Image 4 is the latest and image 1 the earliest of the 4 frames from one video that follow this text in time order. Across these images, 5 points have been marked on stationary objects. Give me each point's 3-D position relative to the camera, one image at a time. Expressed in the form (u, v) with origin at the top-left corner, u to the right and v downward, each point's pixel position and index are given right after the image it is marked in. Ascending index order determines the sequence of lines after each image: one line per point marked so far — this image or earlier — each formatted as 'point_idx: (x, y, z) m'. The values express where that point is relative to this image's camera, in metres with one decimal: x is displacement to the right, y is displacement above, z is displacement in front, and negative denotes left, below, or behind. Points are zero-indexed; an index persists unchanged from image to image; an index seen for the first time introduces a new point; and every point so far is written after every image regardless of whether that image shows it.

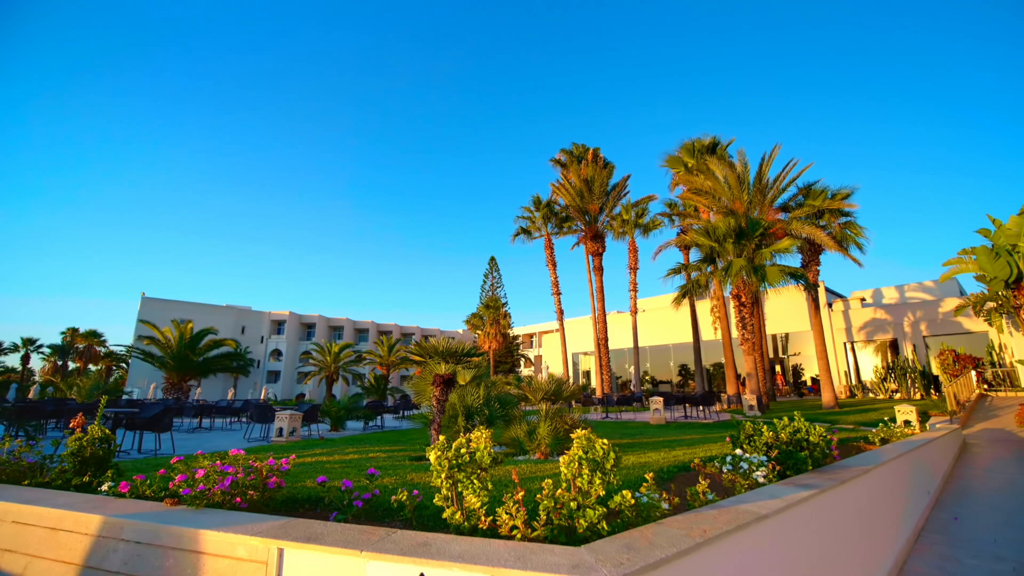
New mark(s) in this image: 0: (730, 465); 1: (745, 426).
0: (+1.9, -1.5, +3.9) m
1: (+2.4, -1.4, +4.7) m
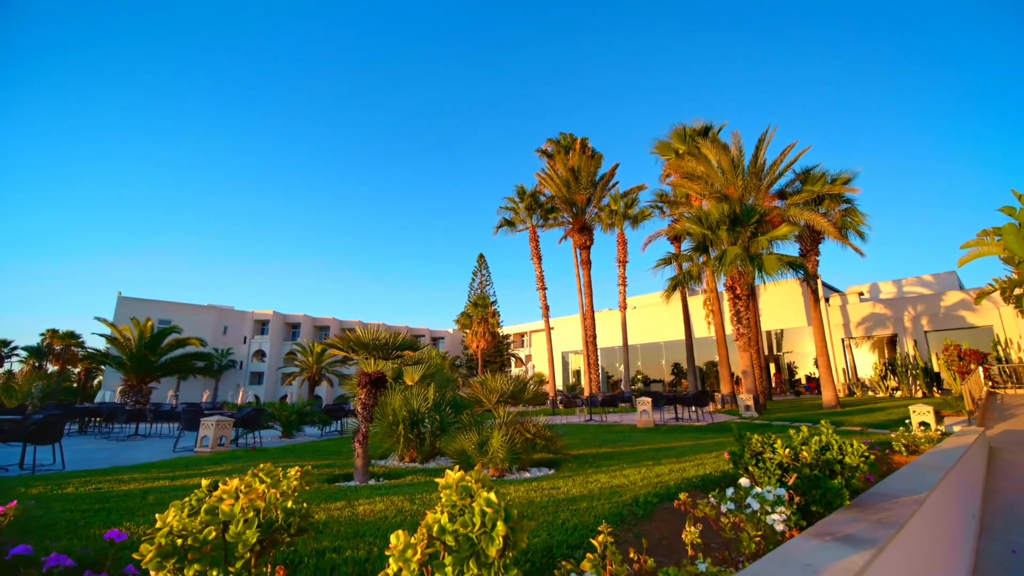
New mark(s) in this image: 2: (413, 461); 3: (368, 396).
0: (+1.3, -1.3, +2.7) m
1: (+1.8, -1.2, +3.4) m
2: (-1.4, -2.4, +6.4) m
3: (-1.7, -1.3, +5.4) m
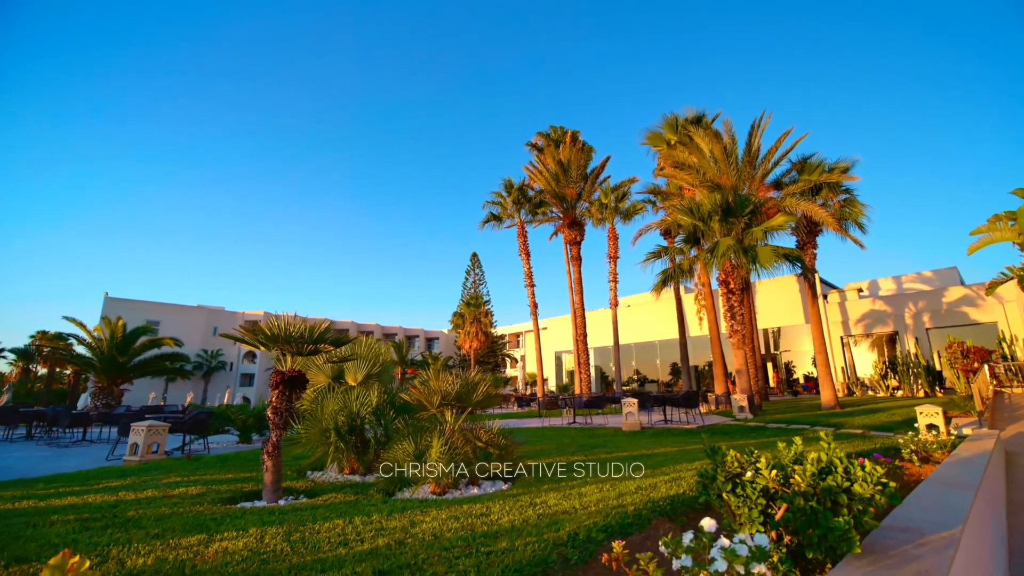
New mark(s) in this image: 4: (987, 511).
0: (+0.7, -1.1, +1.8) m
1: (+1.2, -1.0, +2.6) m
2: (-2.0, -2.3, +5.6) m
3: (-2.3, -1.1, +4.5) m
4: (+3.6, -1.7, +3.5) m
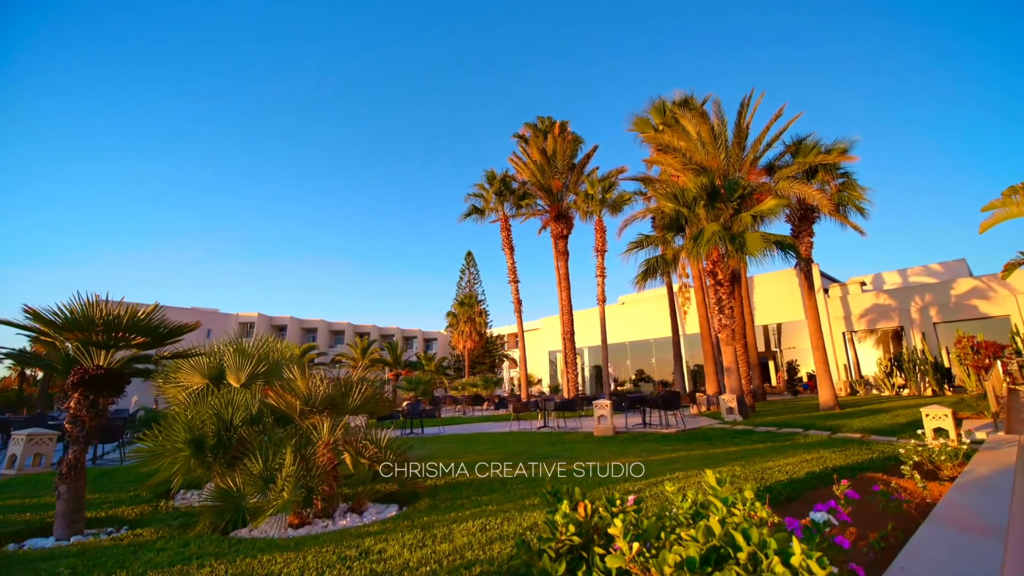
0: (-0.2, -0.8, +0.8) m
1: (+0.2, -0.7, +1.5) m
2: (-2.9, -2.1, +4.6) m
3: (-3.2, -0.9, +3.5) m
4: (+2.7, -1.4, +2.4) m
